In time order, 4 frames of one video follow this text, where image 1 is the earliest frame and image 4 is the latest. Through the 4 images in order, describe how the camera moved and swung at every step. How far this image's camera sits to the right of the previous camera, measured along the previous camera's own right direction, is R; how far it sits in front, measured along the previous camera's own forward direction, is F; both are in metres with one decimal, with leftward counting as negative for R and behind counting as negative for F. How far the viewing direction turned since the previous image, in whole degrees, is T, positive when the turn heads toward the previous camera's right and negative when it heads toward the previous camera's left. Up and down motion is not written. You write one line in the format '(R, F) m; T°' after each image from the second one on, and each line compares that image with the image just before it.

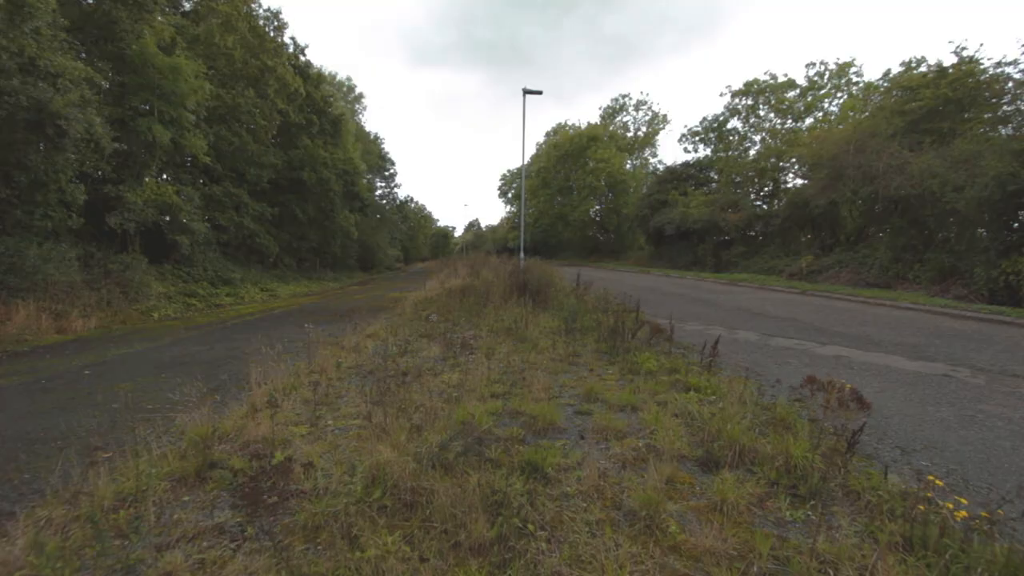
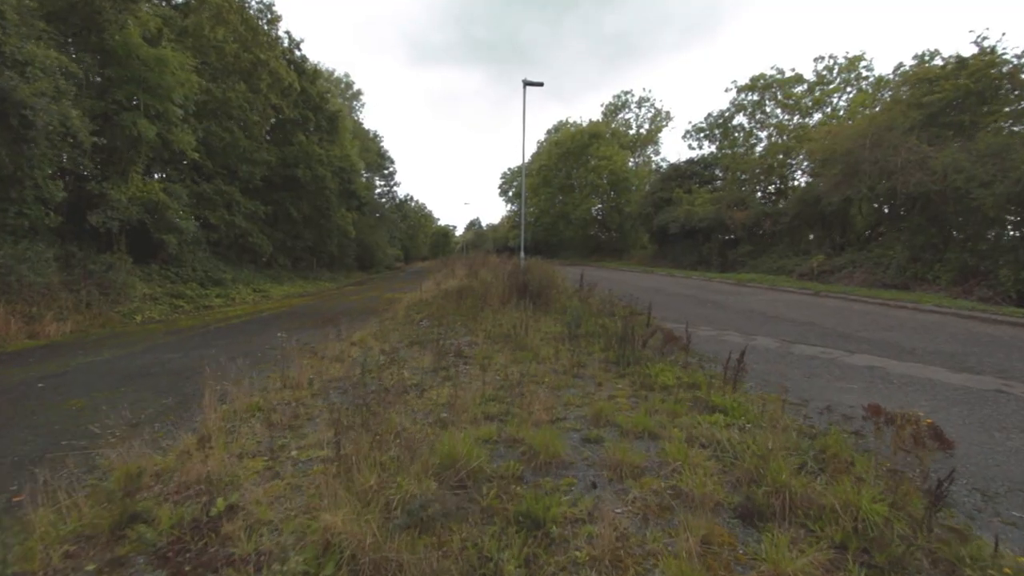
(0.0, +0.6) m; 0°
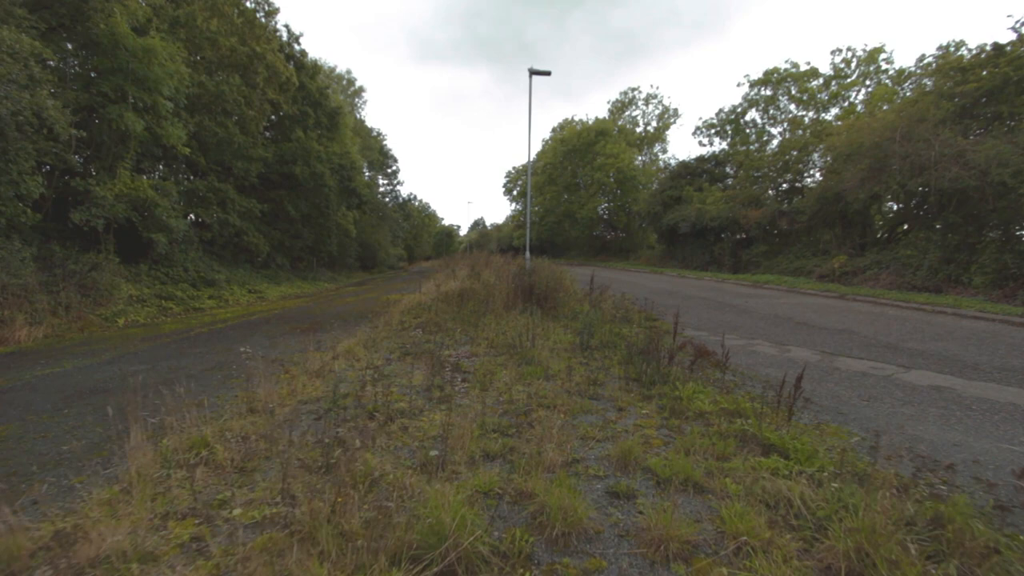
(0.0, +0.8) m; -1°
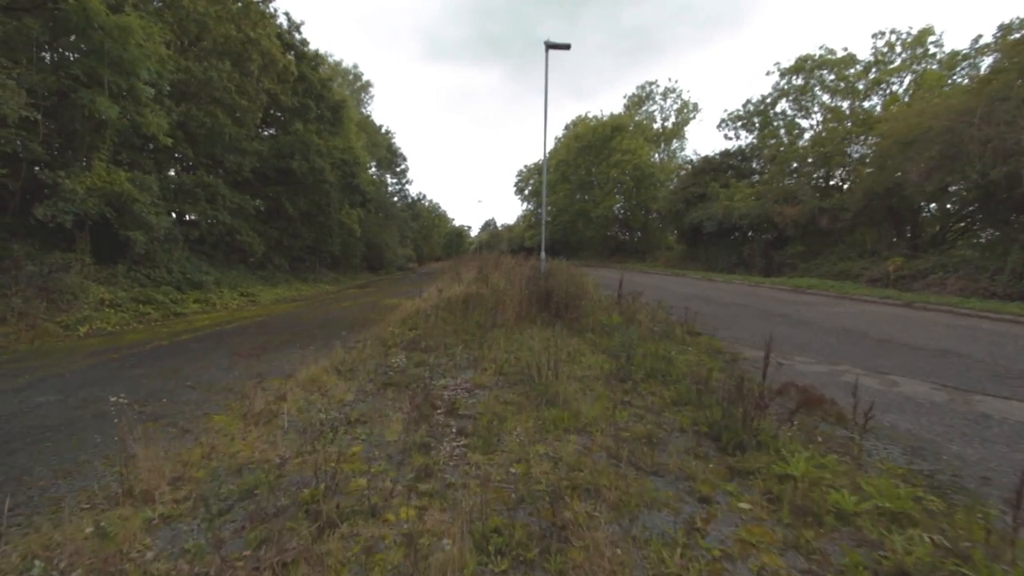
(-0.1, +1.6) m; -1°
